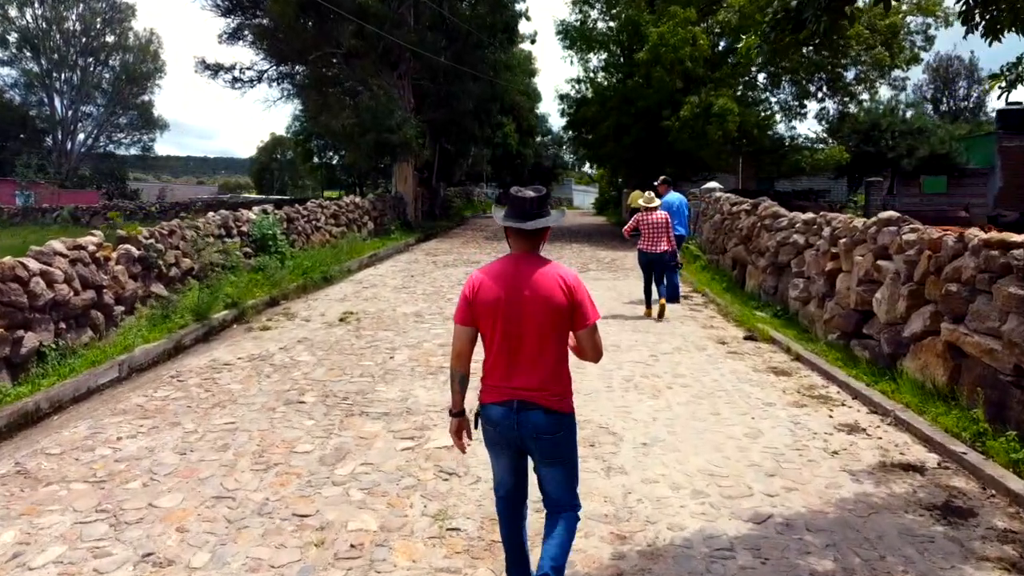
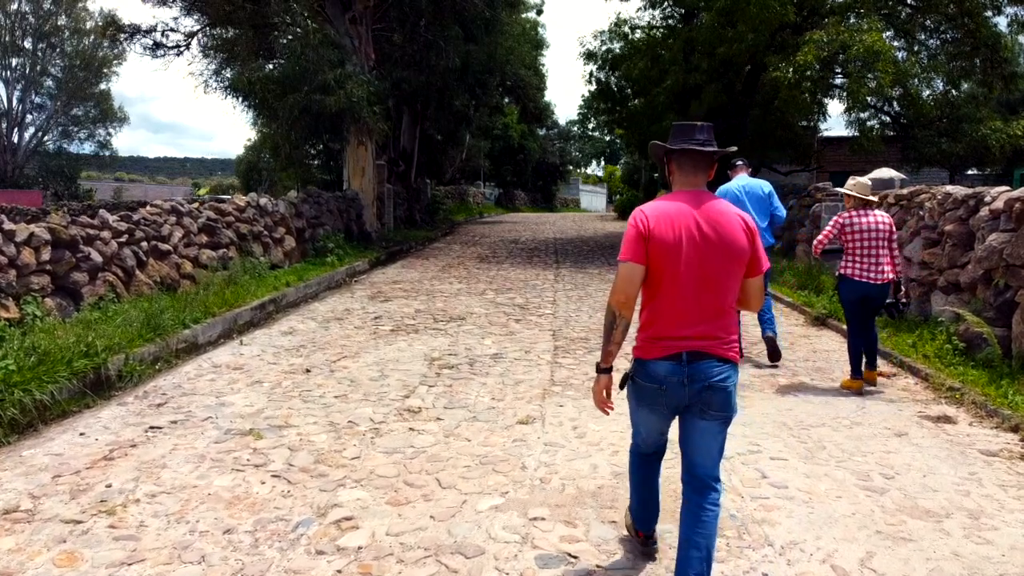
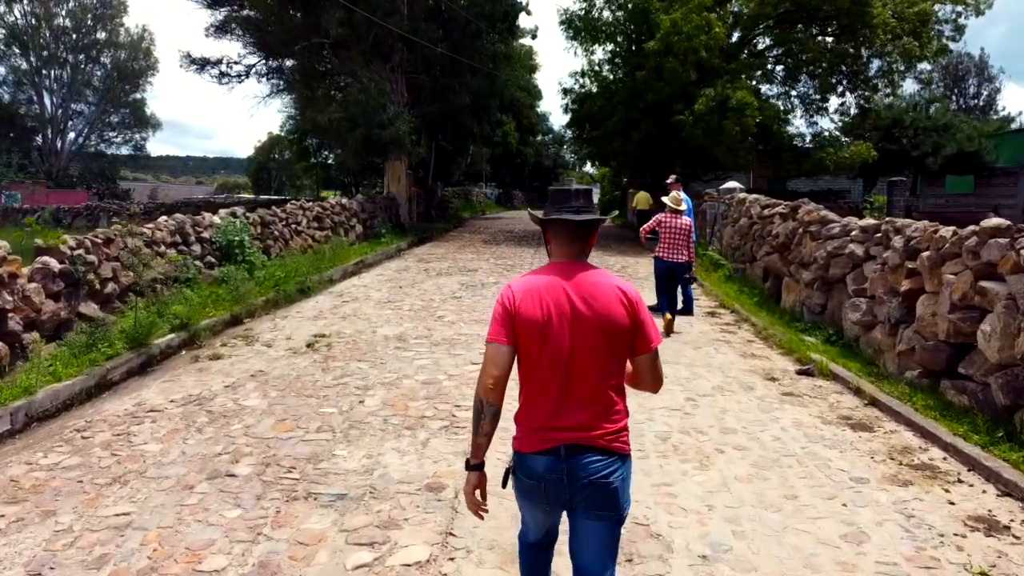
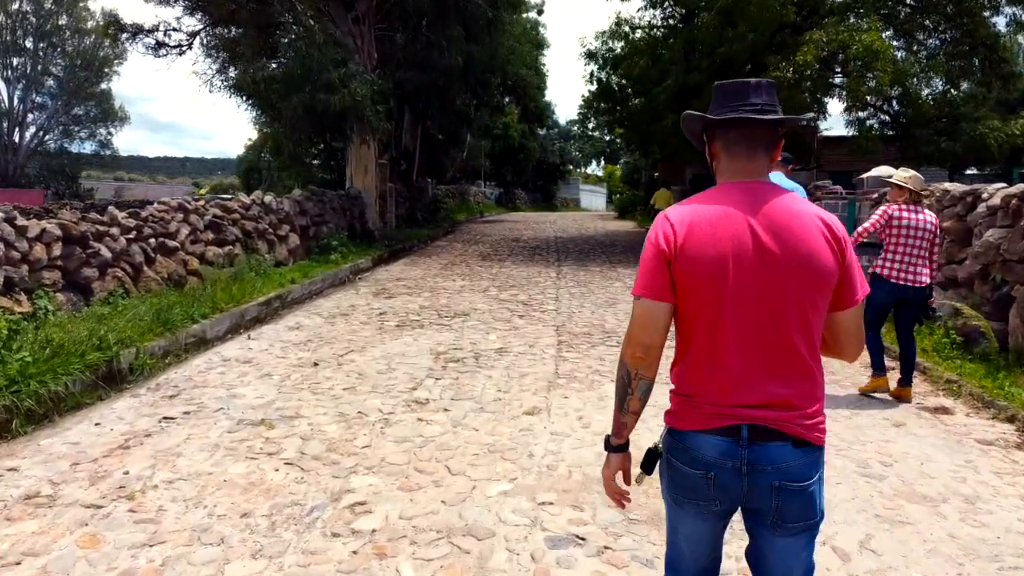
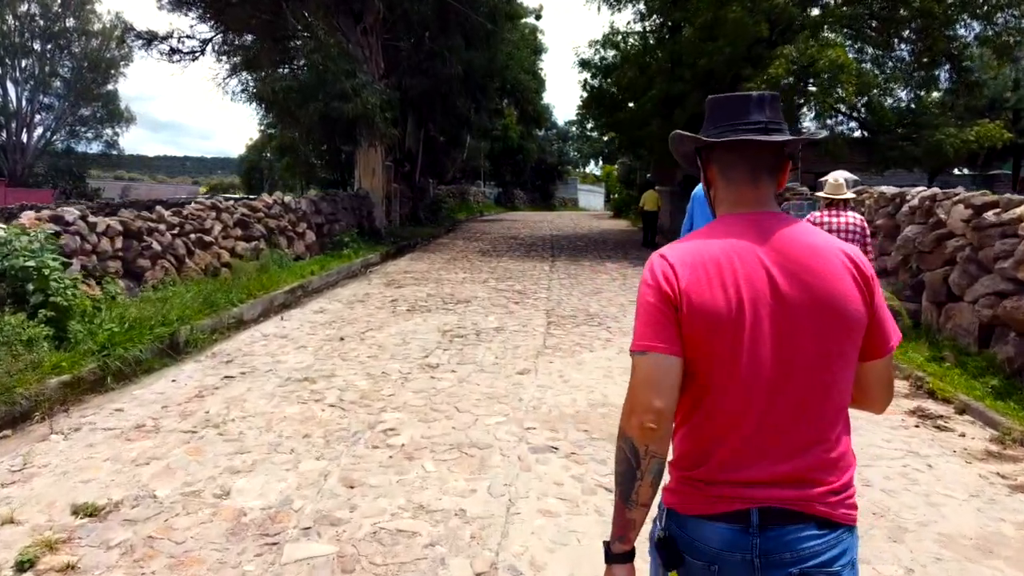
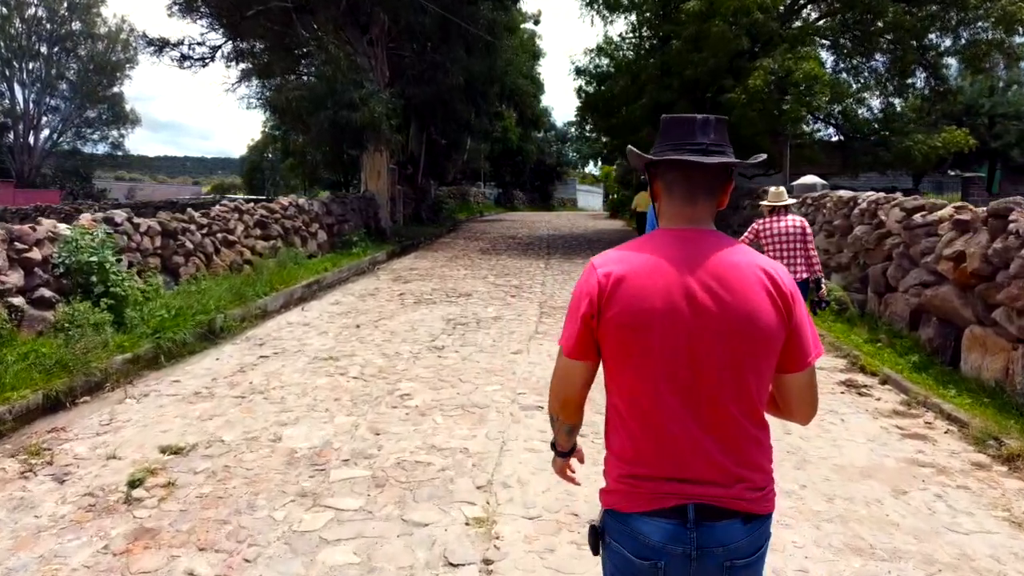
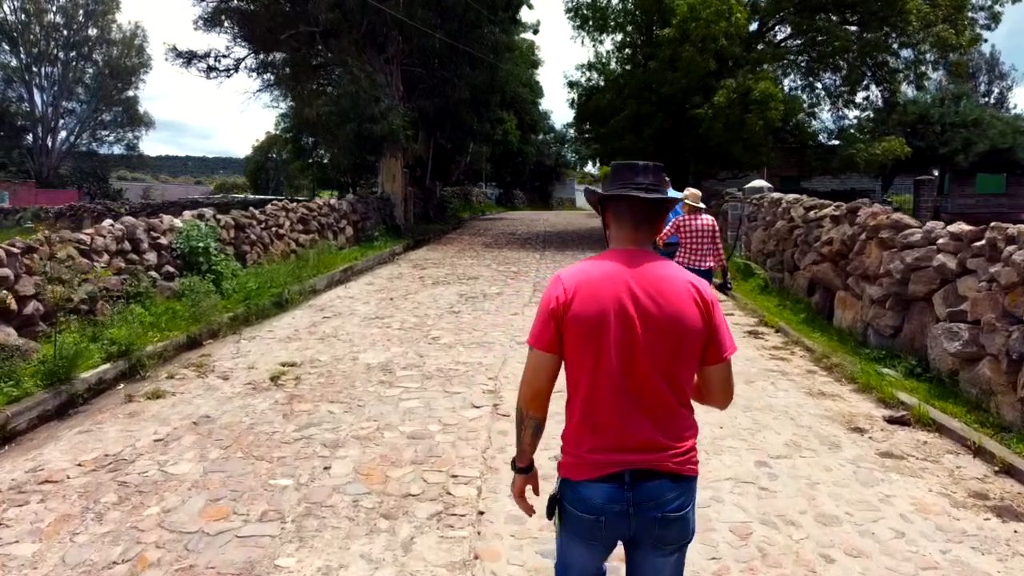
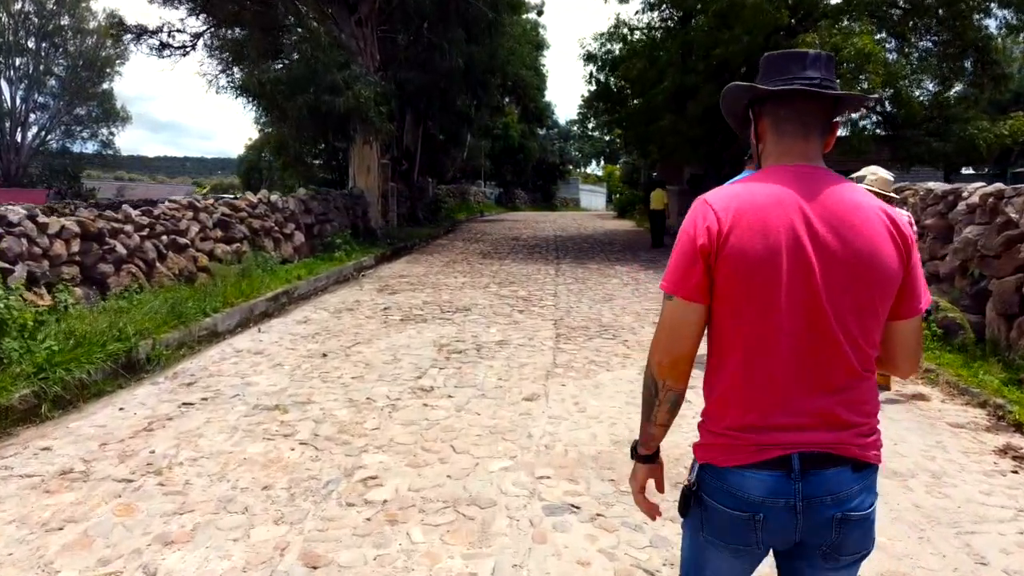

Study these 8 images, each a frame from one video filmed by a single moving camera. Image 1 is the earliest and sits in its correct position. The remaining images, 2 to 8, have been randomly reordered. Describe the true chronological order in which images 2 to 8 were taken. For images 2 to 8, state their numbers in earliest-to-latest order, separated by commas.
3, 7, 6, 5, 8, 4, 2
